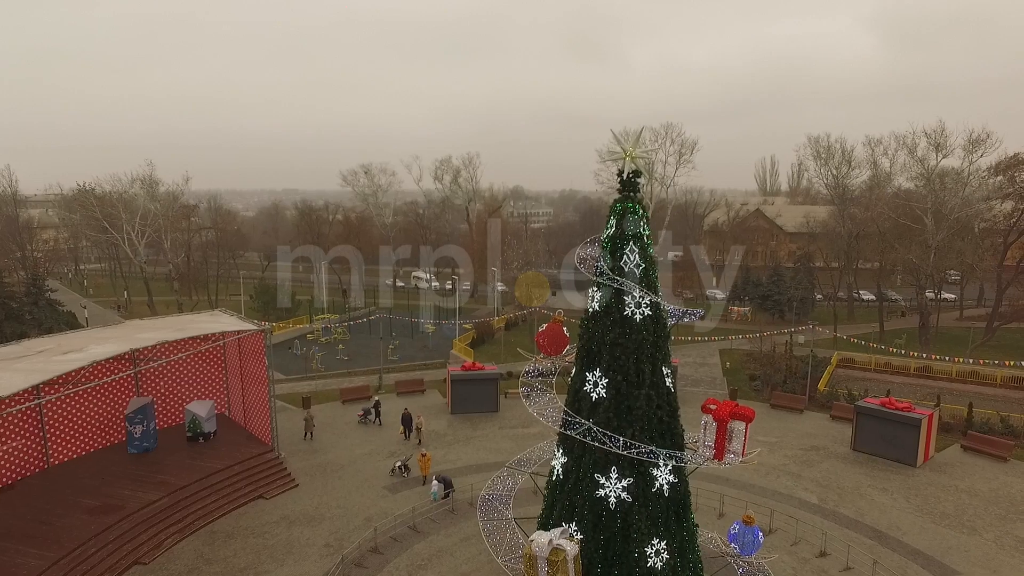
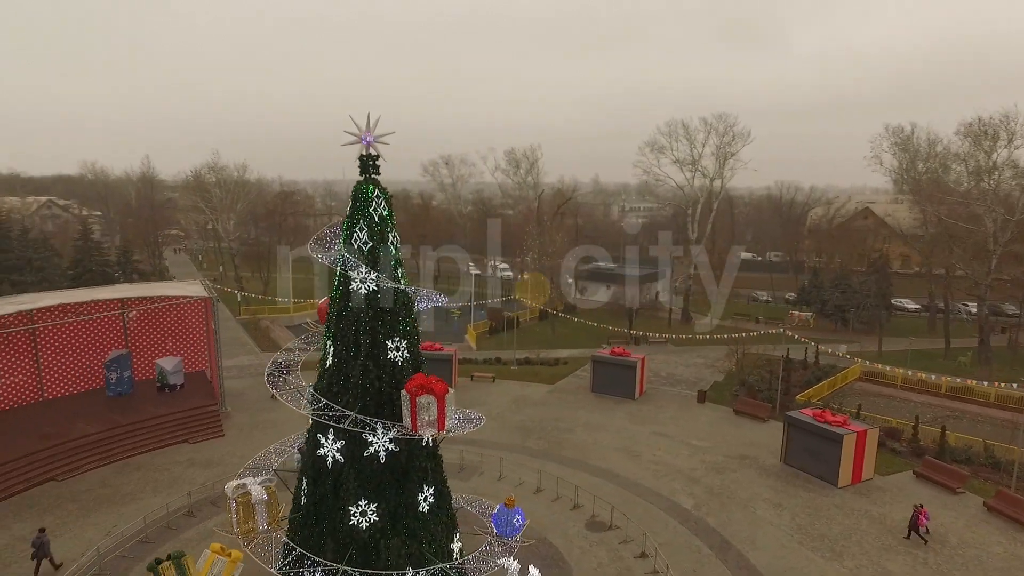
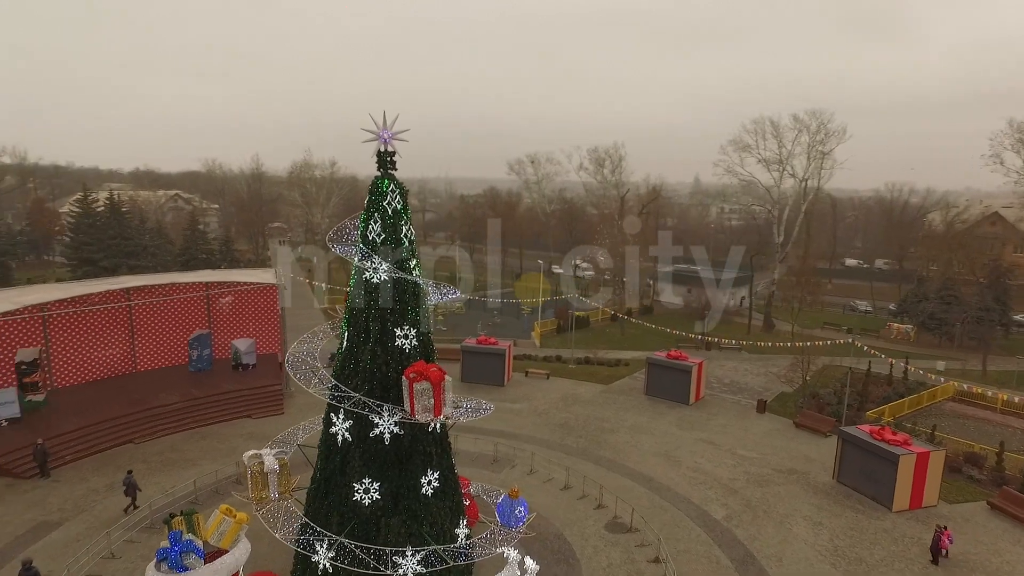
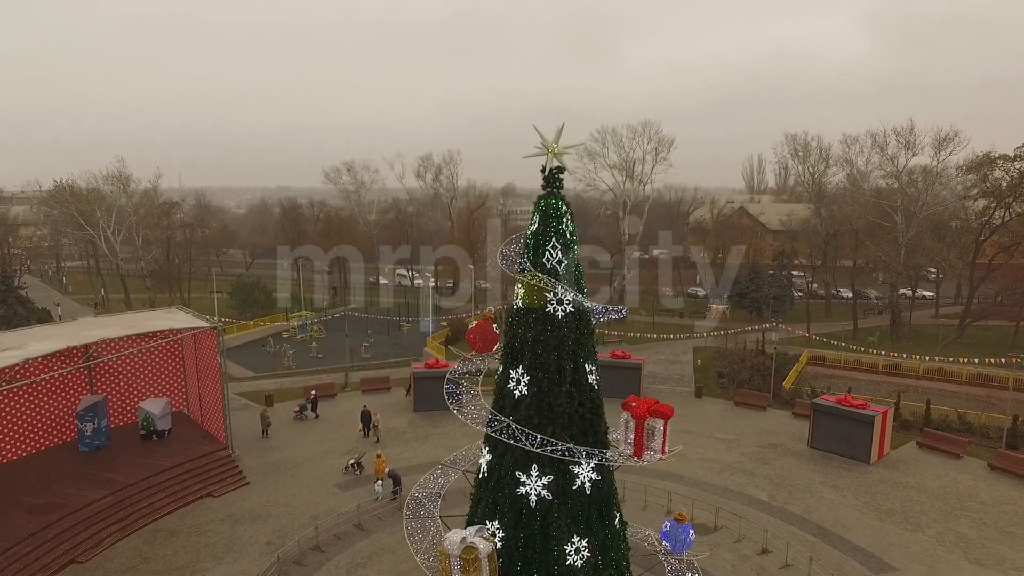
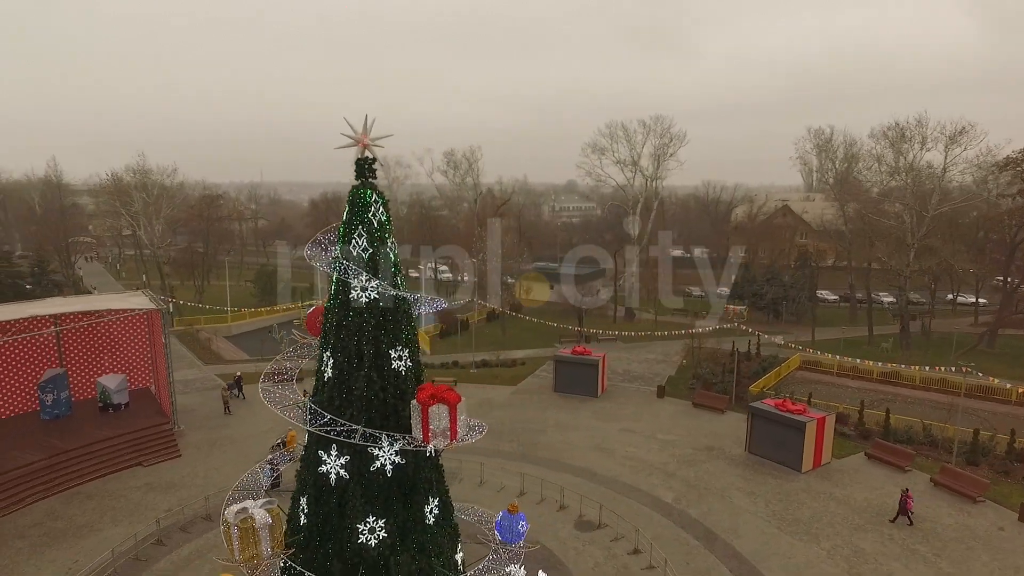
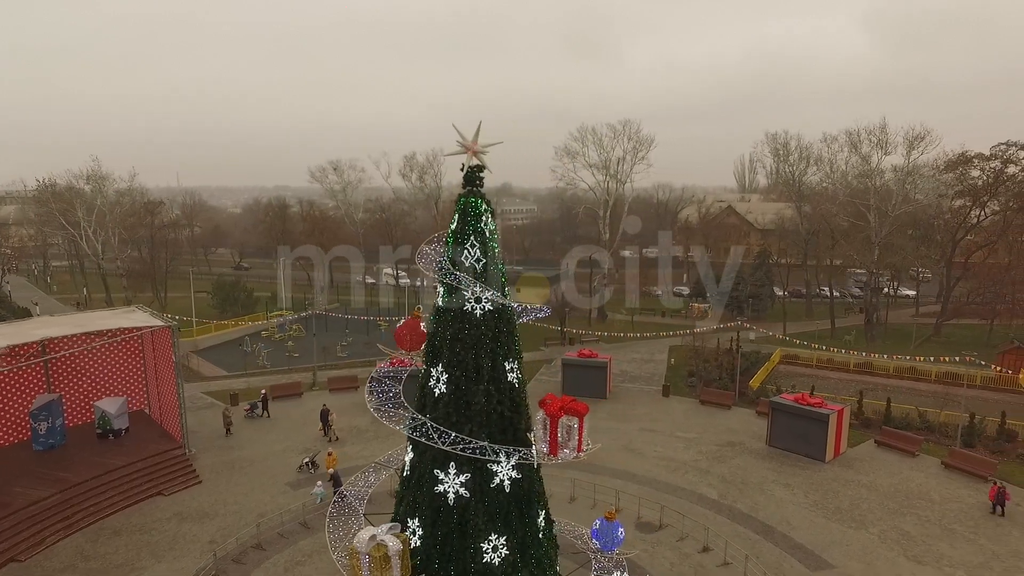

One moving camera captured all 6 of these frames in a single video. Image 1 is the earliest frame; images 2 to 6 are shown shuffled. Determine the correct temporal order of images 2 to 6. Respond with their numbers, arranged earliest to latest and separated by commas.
4, 6, 5, 2, 3
